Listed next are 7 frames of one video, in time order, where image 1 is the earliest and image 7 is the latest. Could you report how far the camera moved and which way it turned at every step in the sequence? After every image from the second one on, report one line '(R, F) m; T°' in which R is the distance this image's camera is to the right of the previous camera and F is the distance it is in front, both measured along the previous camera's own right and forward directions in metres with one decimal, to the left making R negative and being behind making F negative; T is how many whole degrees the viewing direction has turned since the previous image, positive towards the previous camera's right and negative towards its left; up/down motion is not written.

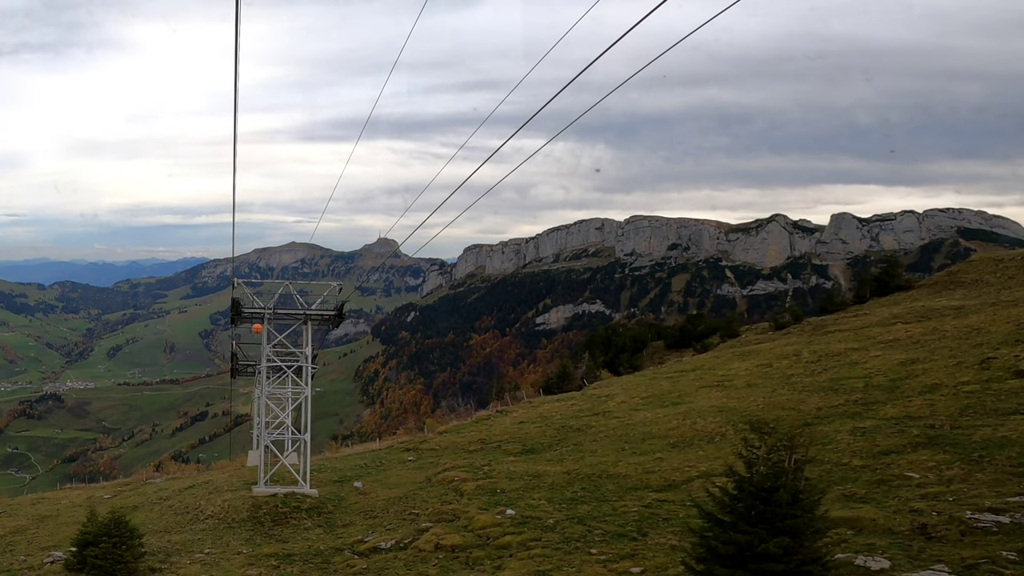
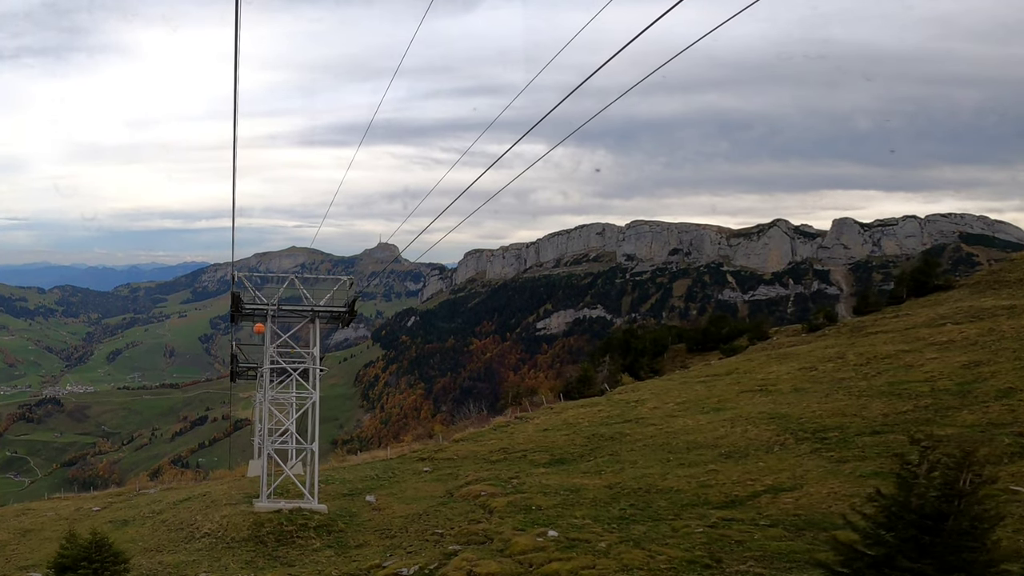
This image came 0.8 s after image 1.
(-0.7, +2.0) m; 0°
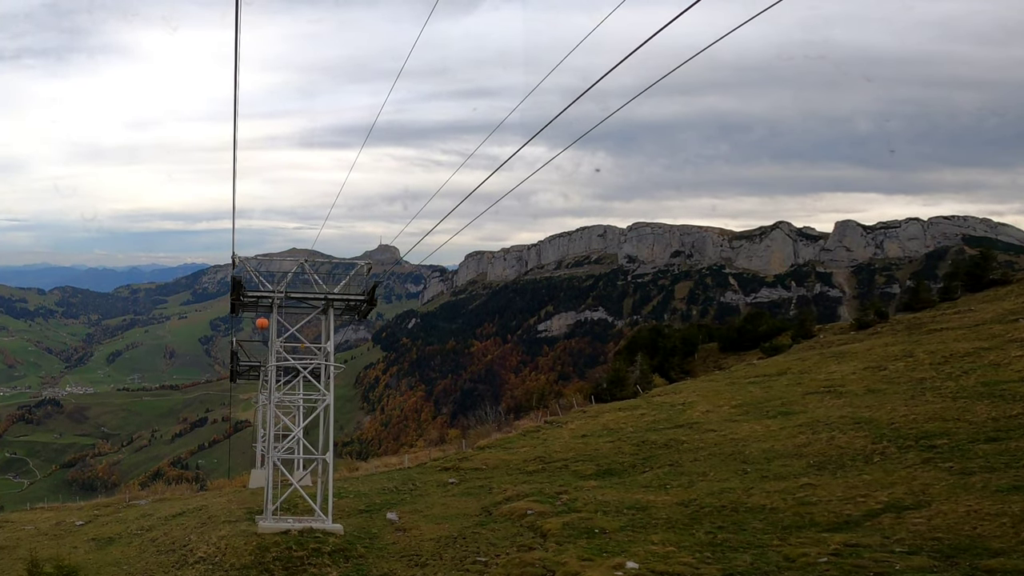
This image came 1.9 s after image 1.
(-0.9, +2.6) m; 0°
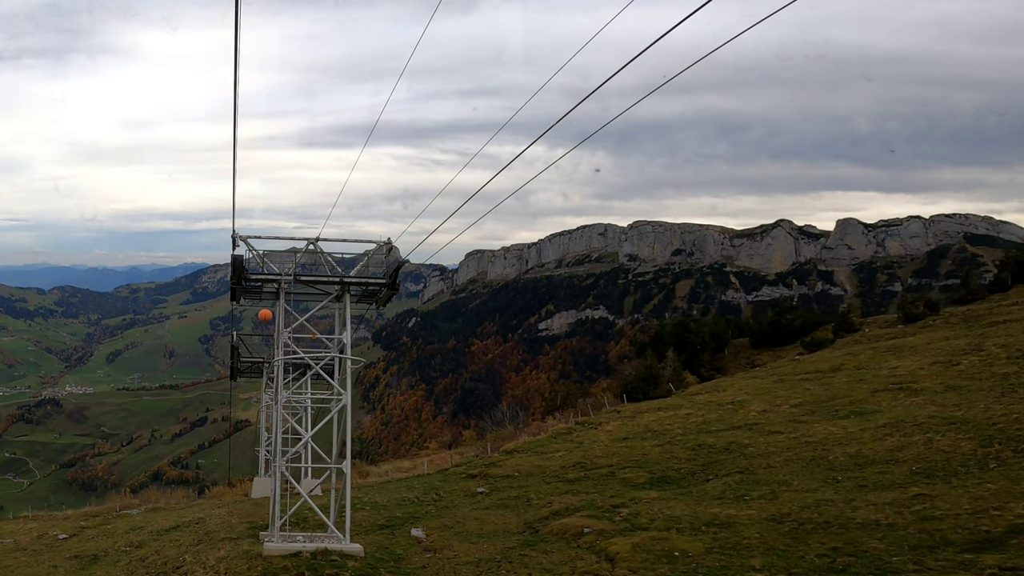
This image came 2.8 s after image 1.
(-0.8, +2.2) m; 0°
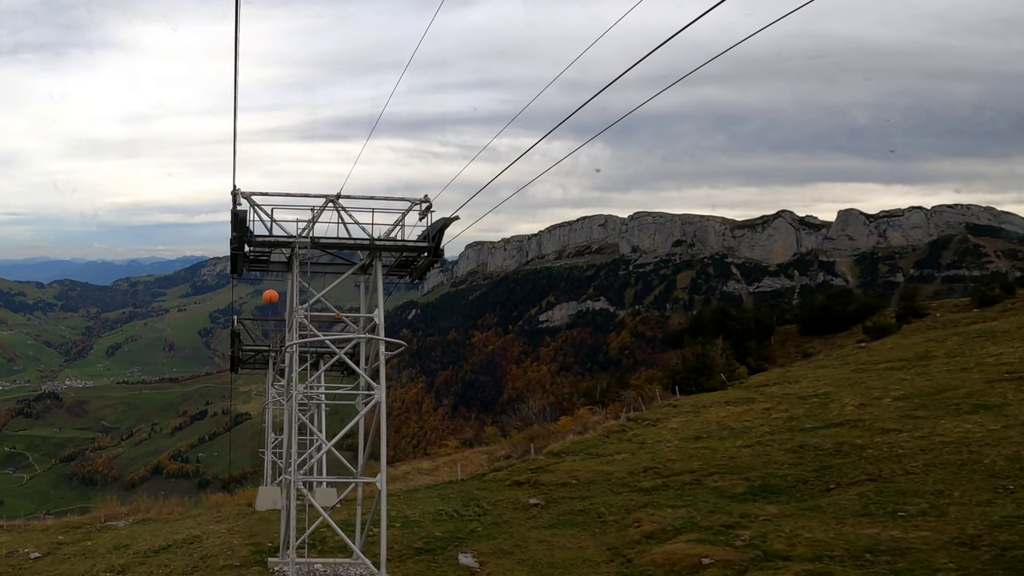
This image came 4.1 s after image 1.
(-1.1, +2.9) m; 0°
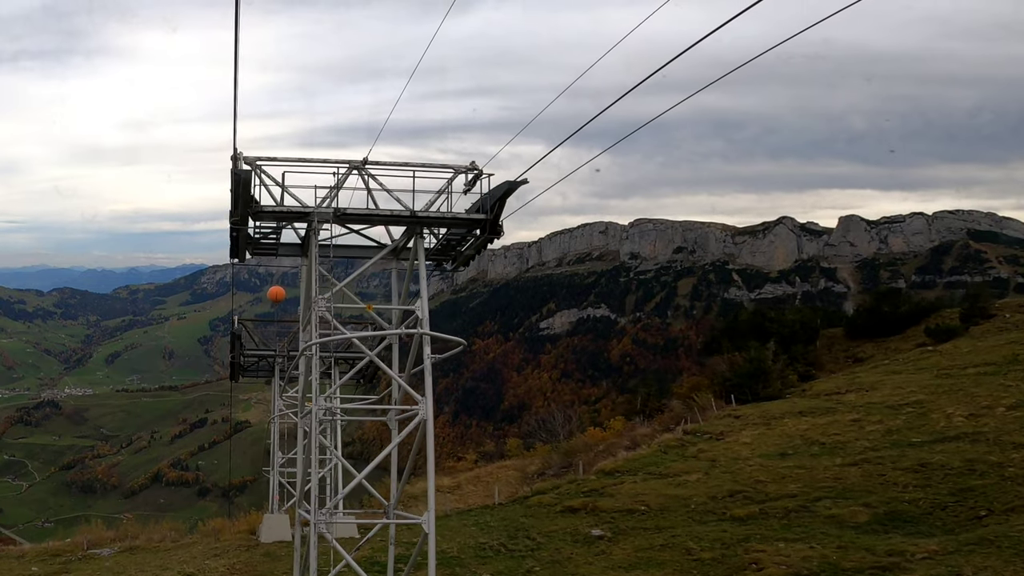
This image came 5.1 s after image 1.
(-0.9, +2.3) m; 0°
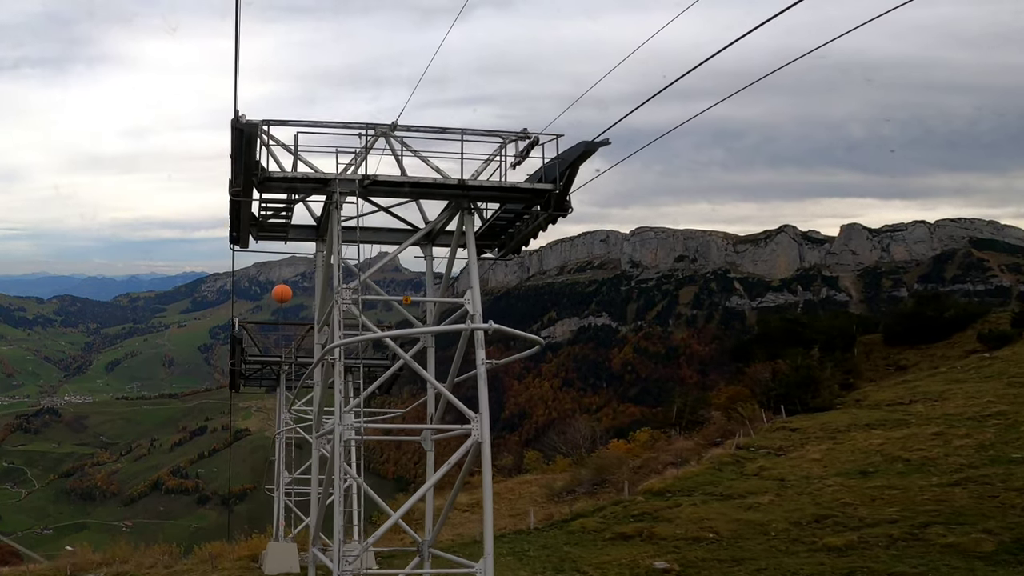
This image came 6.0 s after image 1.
(-0.6, +1.6) m; 0°
